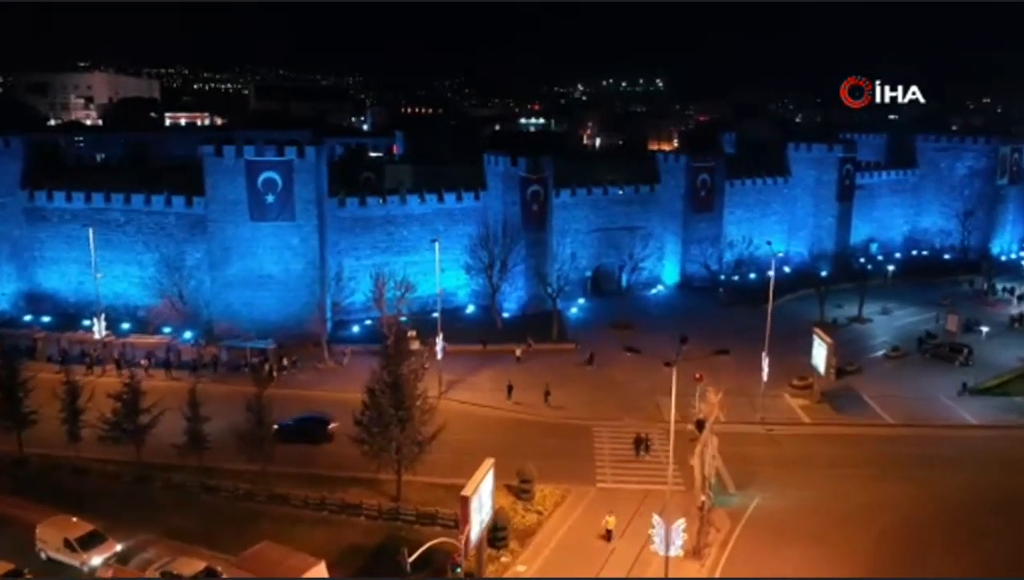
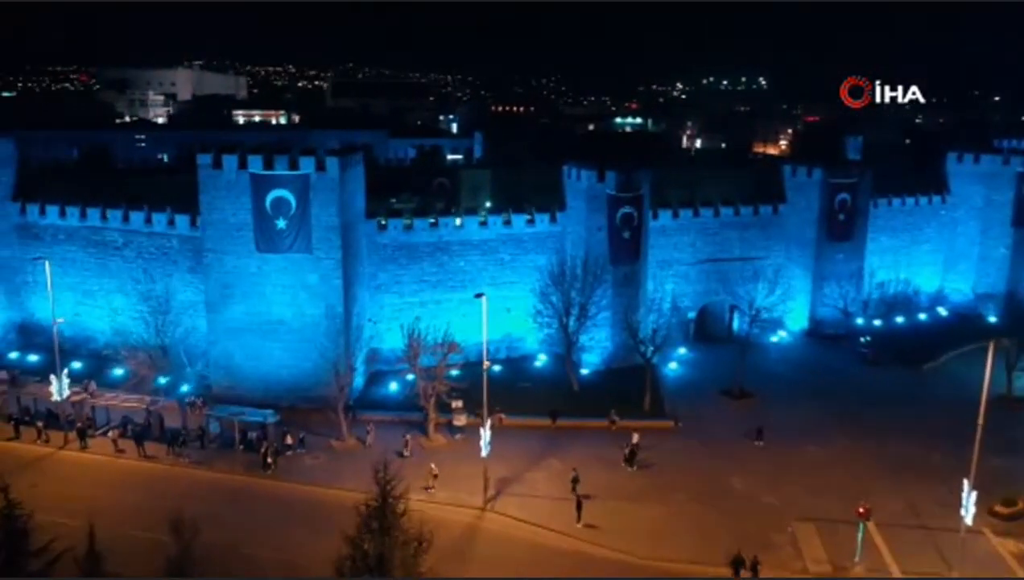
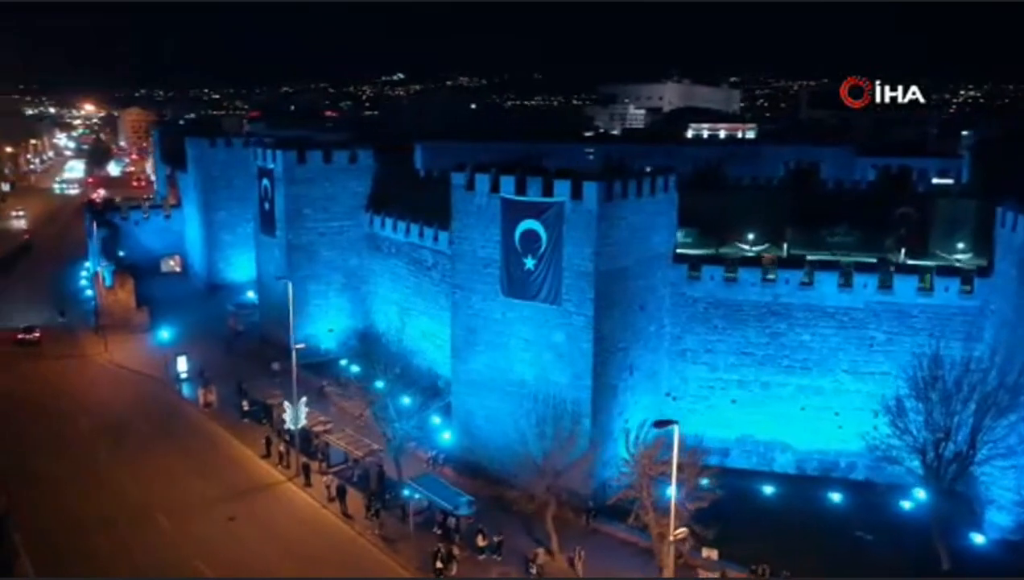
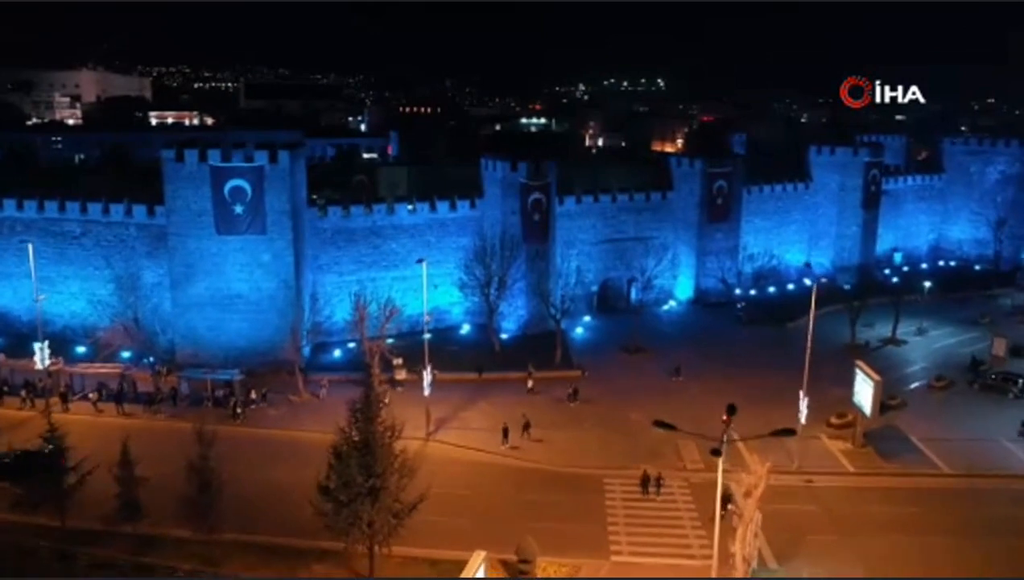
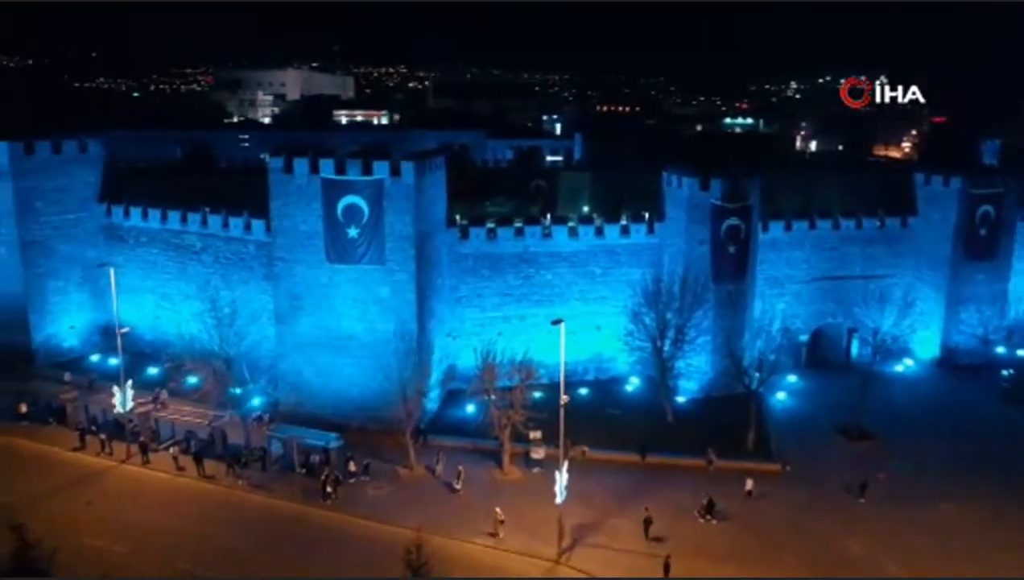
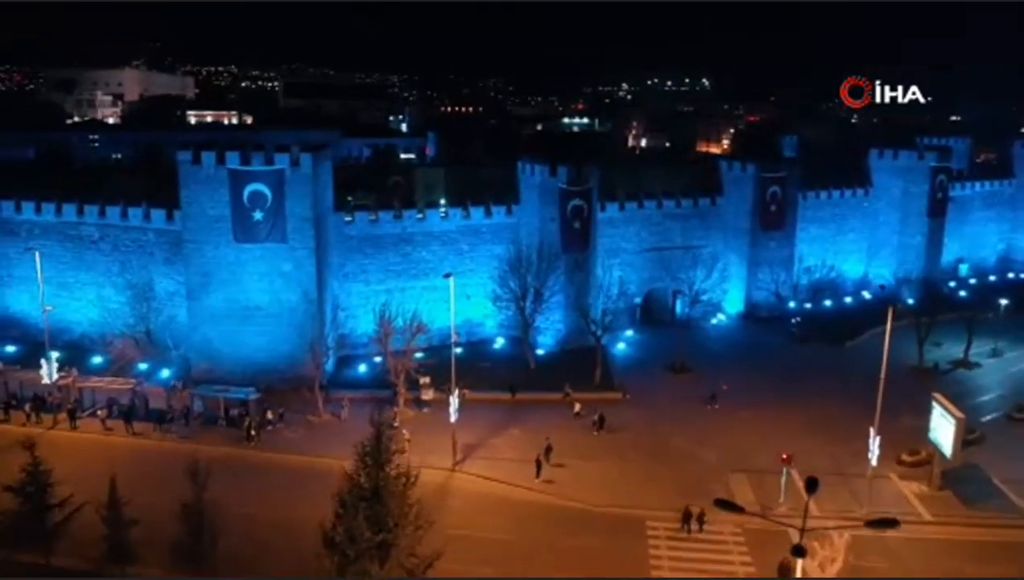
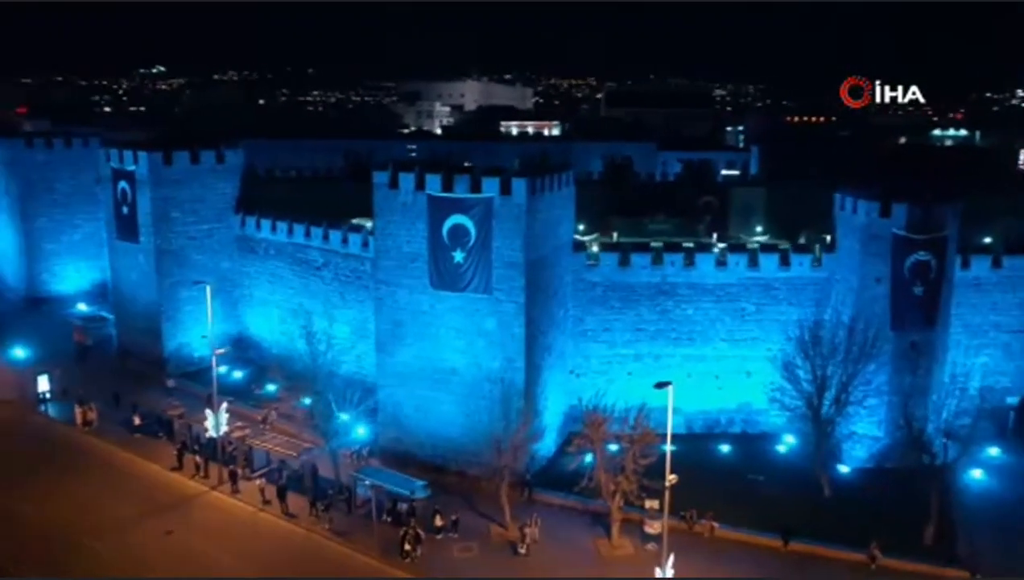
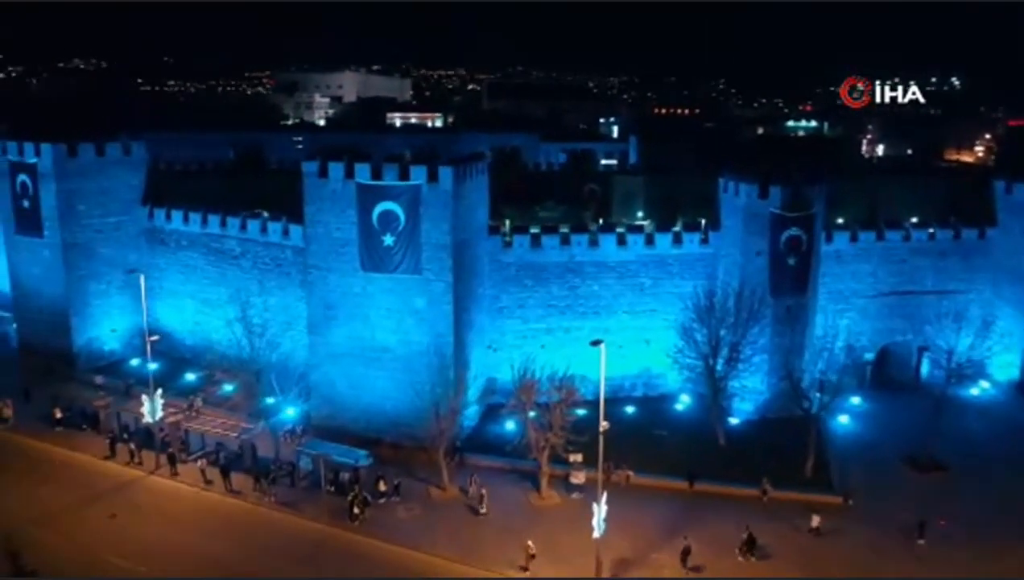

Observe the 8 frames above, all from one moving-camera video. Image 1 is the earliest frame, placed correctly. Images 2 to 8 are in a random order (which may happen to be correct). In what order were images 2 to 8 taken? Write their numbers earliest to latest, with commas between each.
4, 6, 2, 5, 8, 7, 3
